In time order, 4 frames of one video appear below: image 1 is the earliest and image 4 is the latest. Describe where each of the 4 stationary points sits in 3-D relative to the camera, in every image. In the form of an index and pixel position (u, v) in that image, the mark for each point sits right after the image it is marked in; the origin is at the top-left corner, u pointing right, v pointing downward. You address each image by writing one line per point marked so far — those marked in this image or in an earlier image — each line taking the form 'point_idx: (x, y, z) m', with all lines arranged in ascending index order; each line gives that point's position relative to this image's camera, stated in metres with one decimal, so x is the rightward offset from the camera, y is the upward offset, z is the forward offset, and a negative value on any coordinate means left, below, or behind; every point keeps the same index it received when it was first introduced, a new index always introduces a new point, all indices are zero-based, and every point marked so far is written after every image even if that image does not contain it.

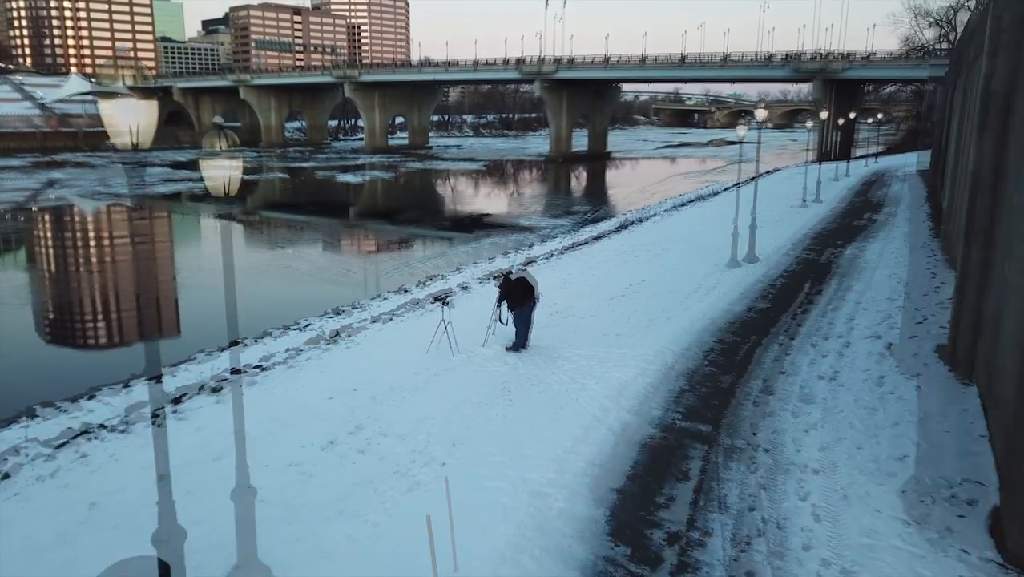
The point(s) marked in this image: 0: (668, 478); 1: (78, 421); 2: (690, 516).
0: (+1.2, -1.4, +6.3) m
1: (-5.7, -1.6, +9.8) m
2: (+1.2, -1.6, +5.6) m
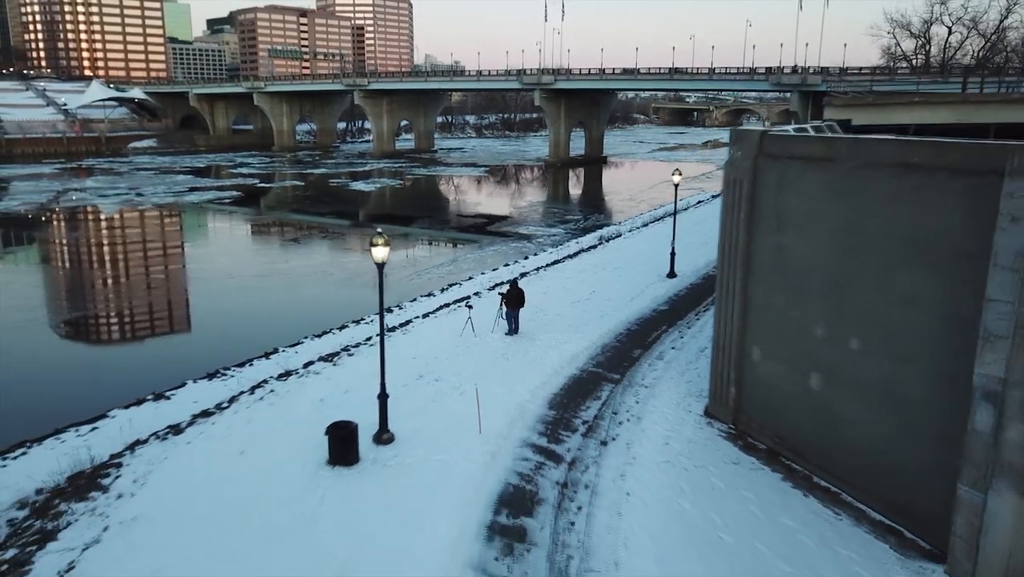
0: (+1.1, -1.6, +12.8) m
1: (-5.7, -1.8, +16.3) m
2: (+1.1, -1.8, +12.1) m
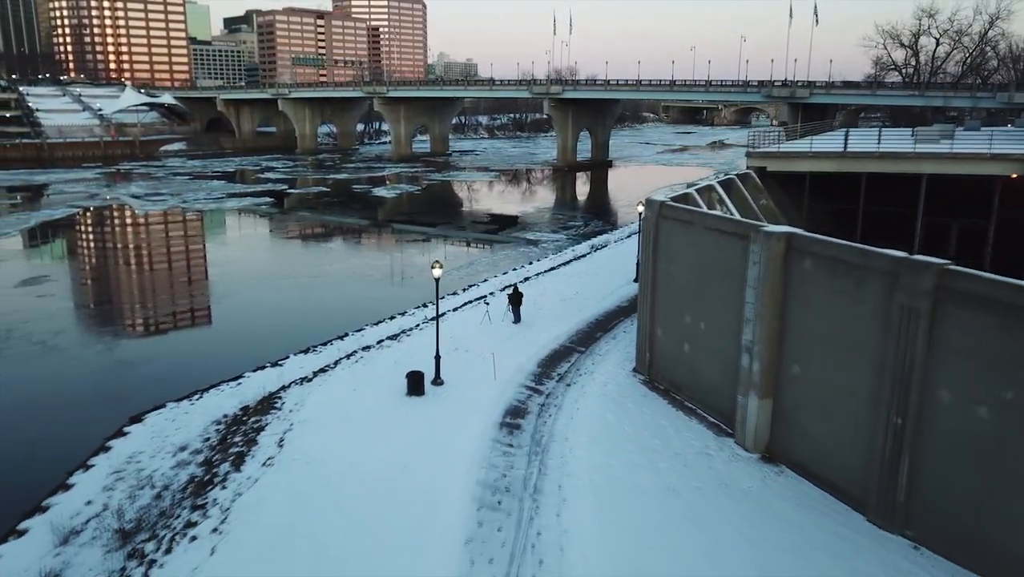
0: (+1.2, -1.7, +20.1) m
1: (-5.6, -1.9, +23.7) m
2: (+1.2, -1.9, +19.4) m
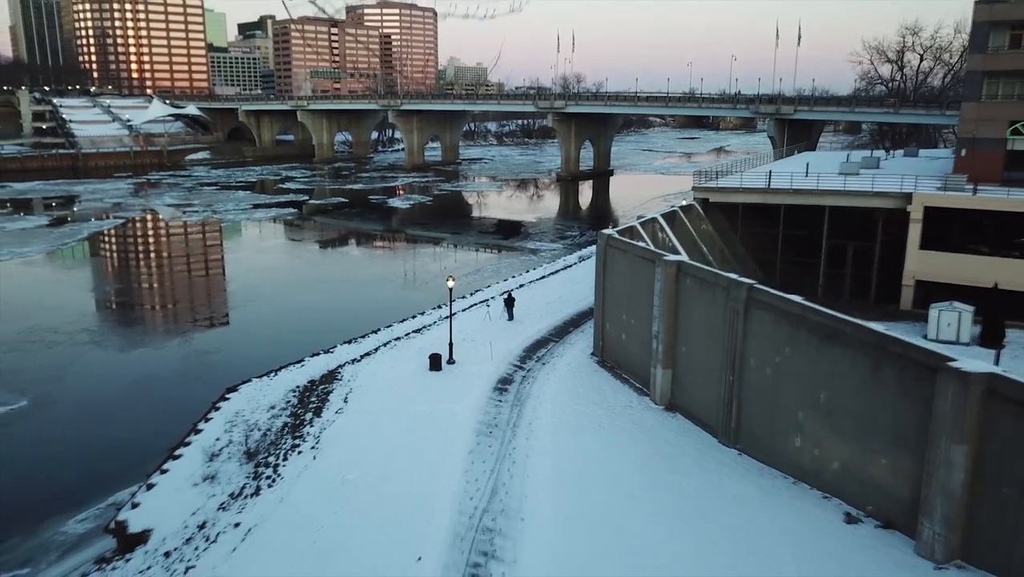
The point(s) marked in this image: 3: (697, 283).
0: (+0.9, -1.9, +27.5) m
1: (-5.8, -2.1, +31.1) m
2: (+0.9, -2.1, +26.8) m
3: (+4.6, +0.1, +19.9) m
